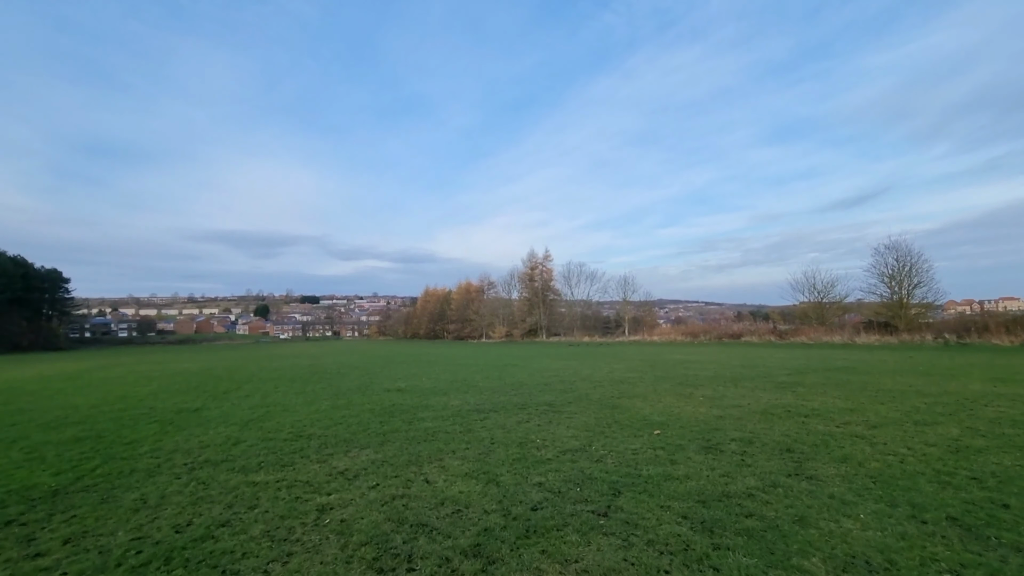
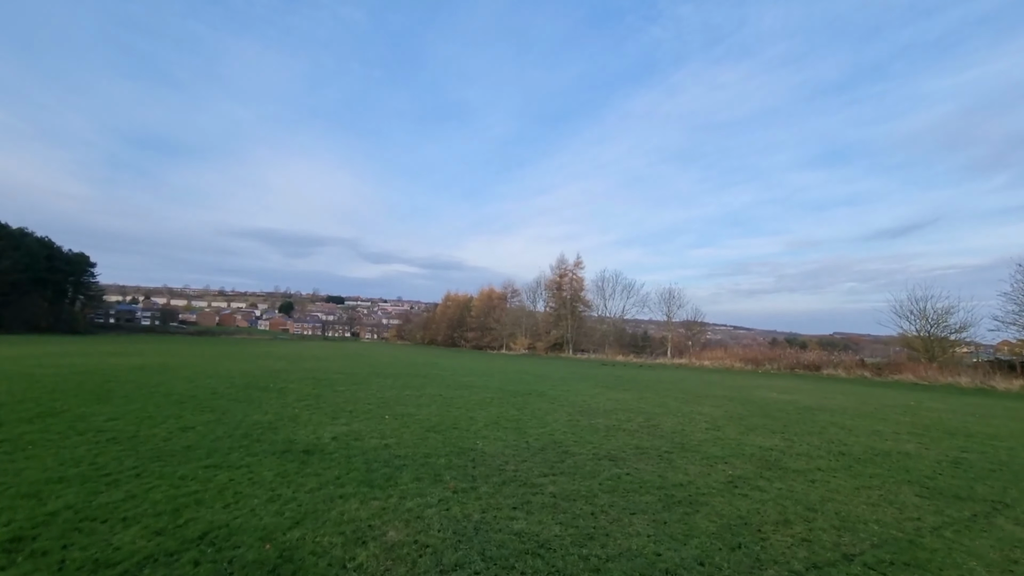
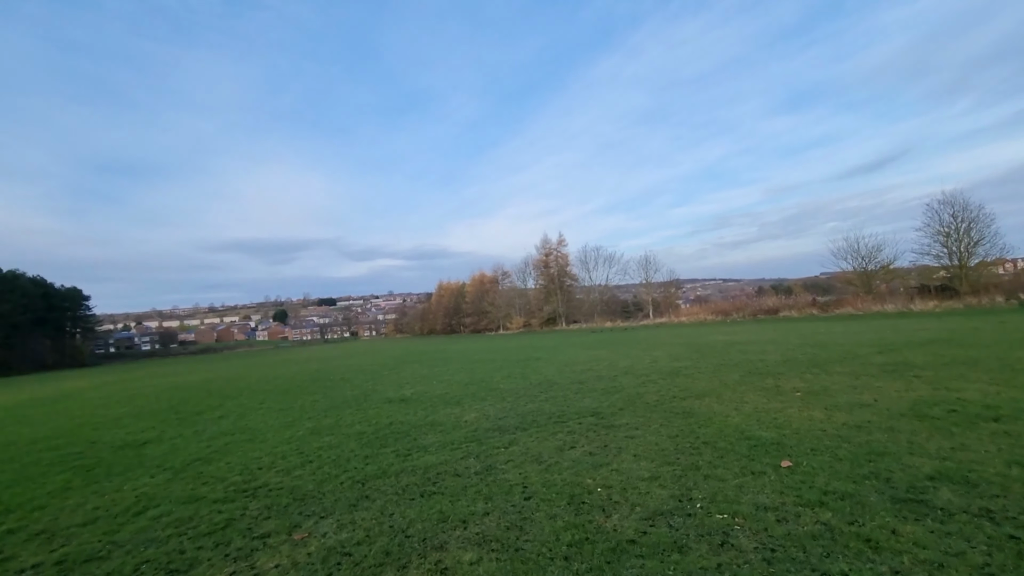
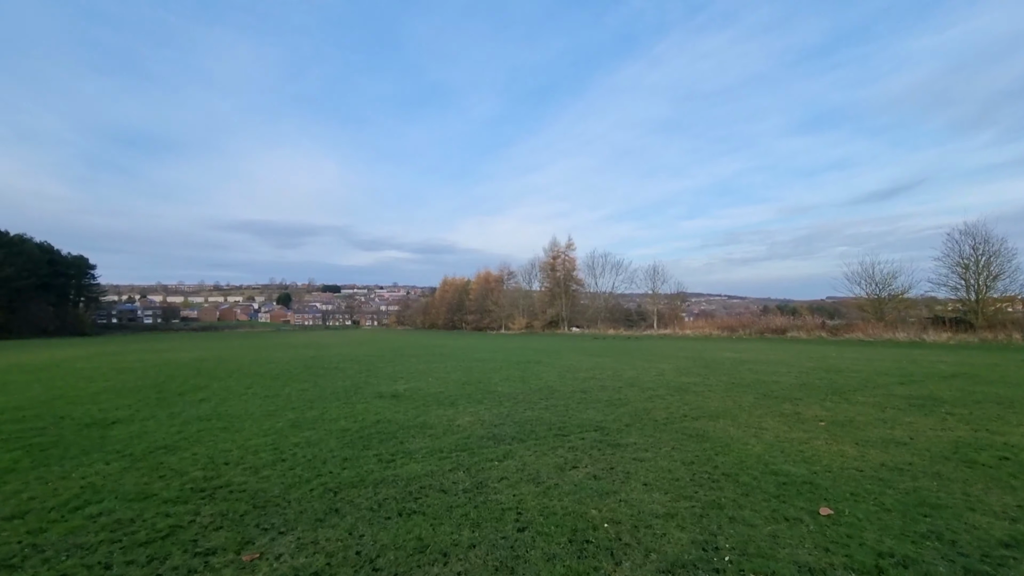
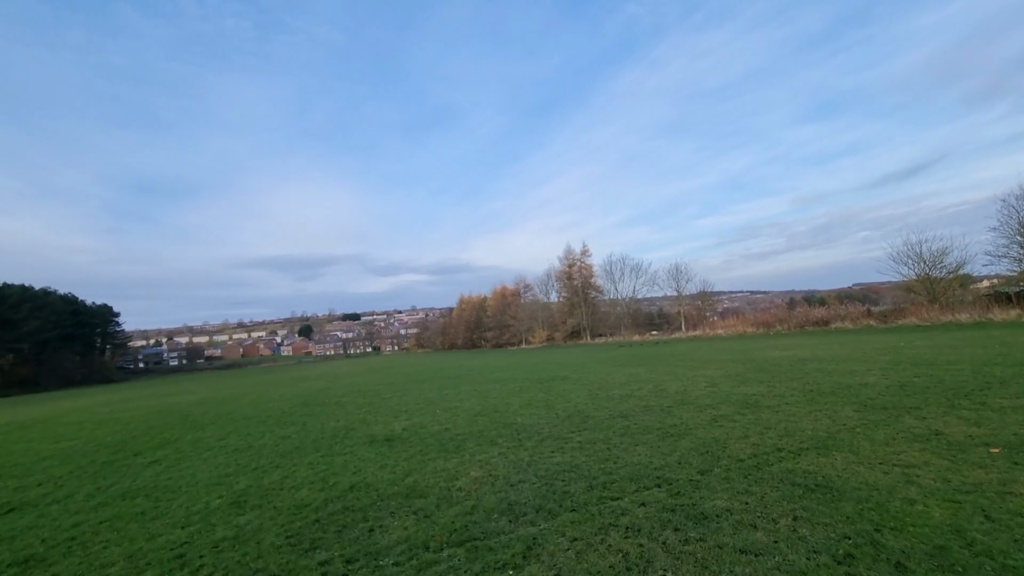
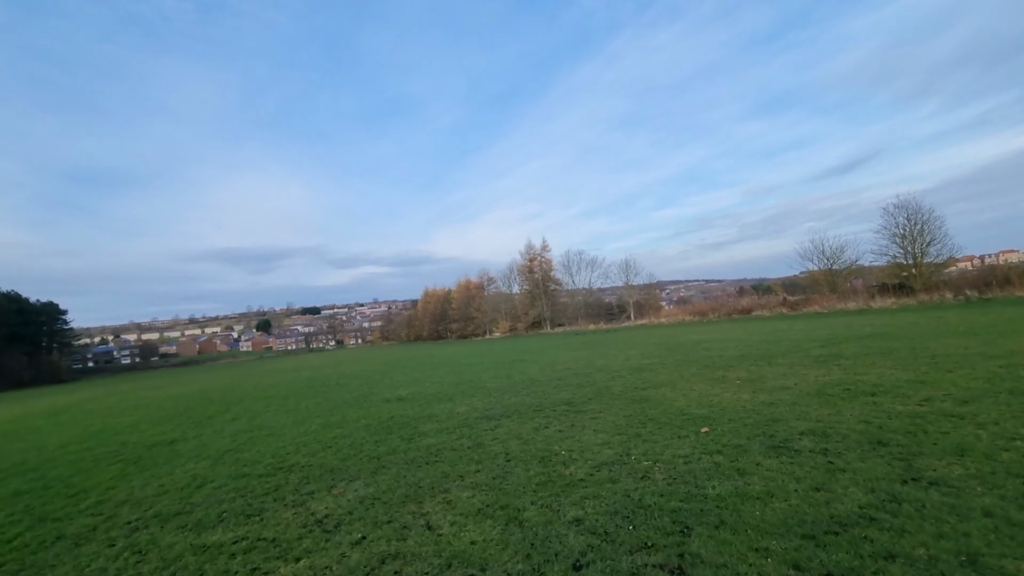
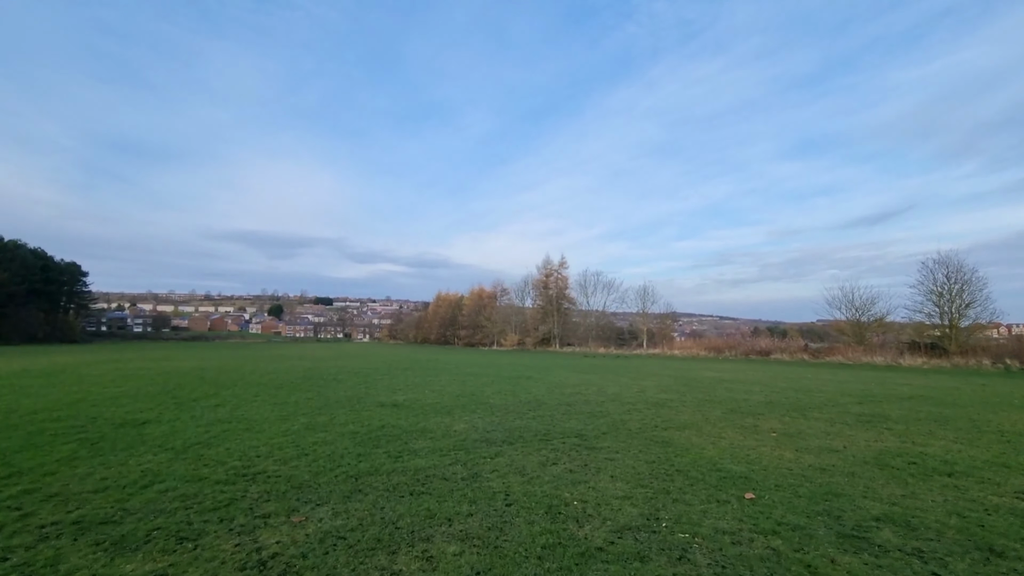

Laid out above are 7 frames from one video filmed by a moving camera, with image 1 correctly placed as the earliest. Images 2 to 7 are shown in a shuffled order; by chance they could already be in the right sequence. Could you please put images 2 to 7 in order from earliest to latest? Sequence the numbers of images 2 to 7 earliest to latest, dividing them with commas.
6, 7, 3, 4, 5, 2
